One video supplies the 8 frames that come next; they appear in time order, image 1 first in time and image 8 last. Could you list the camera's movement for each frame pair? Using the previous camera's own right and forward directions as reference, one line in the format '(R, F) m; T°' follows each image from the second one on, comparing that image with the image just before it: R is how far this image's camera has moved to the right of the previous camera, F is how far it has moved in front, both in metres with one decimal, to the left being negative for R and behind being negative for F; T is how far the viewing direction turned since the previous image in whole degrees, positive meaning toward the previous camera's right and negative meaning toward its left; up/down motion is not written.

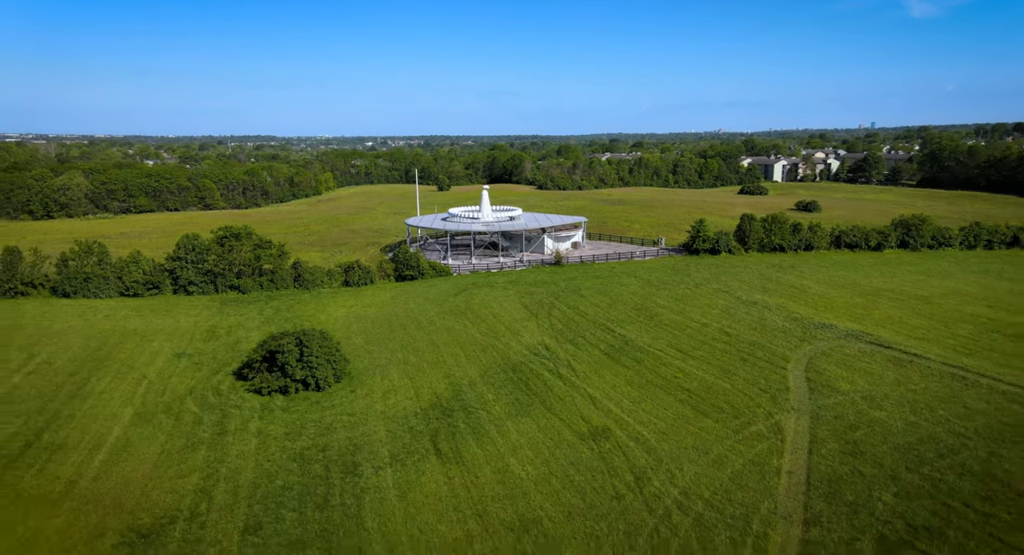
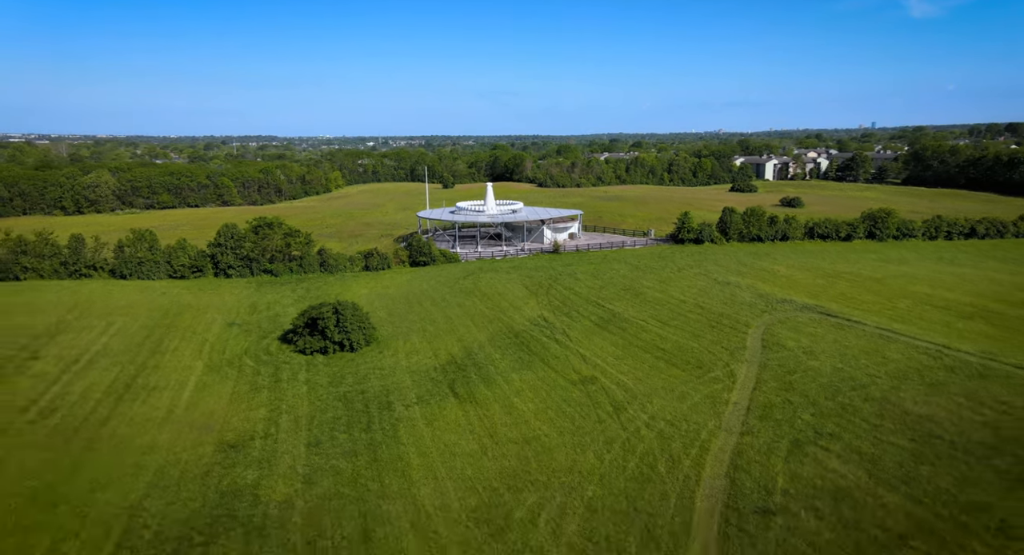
(-0.1, -4.7) m; 0°
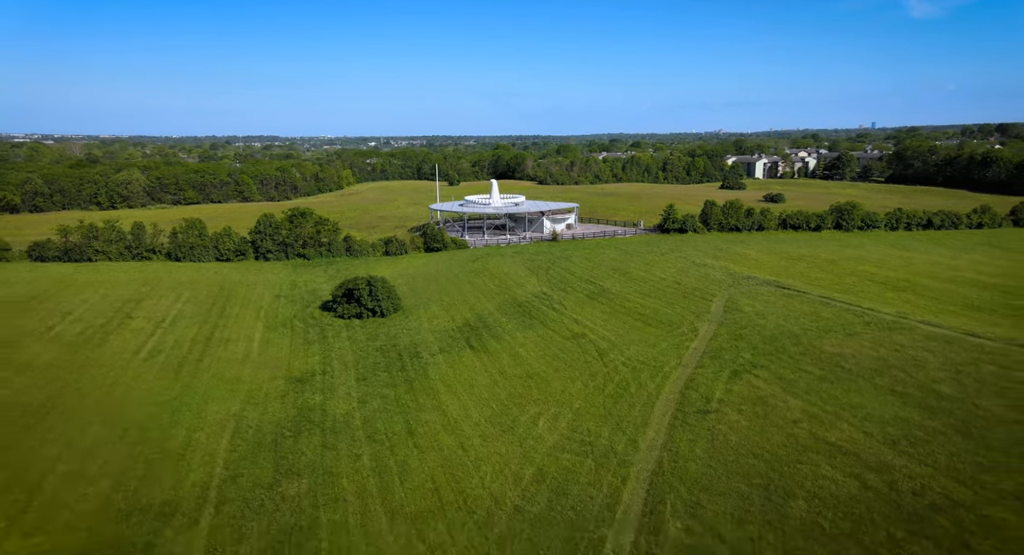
(-0.2, -5.8) m; 0°
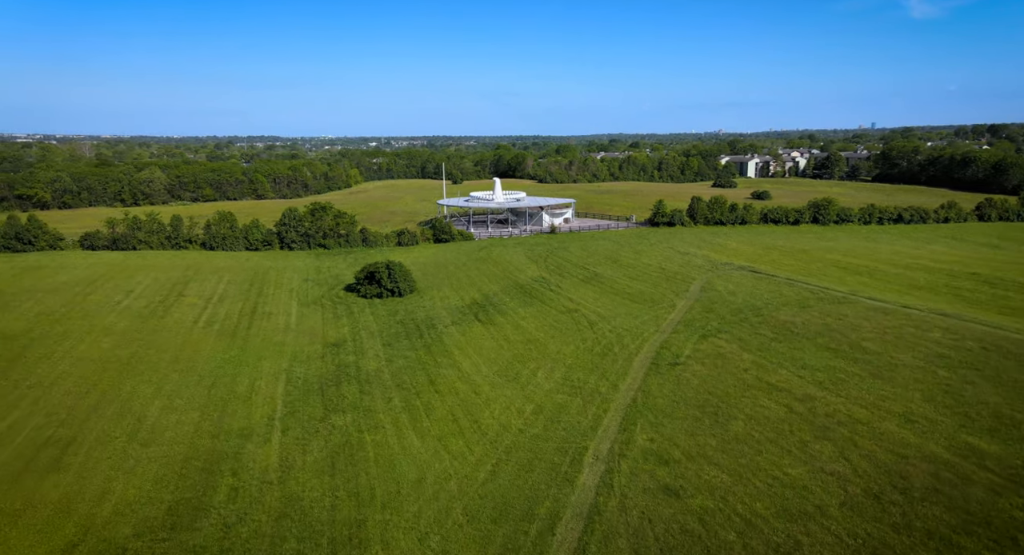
(-0.1, -4.7) m; 0°
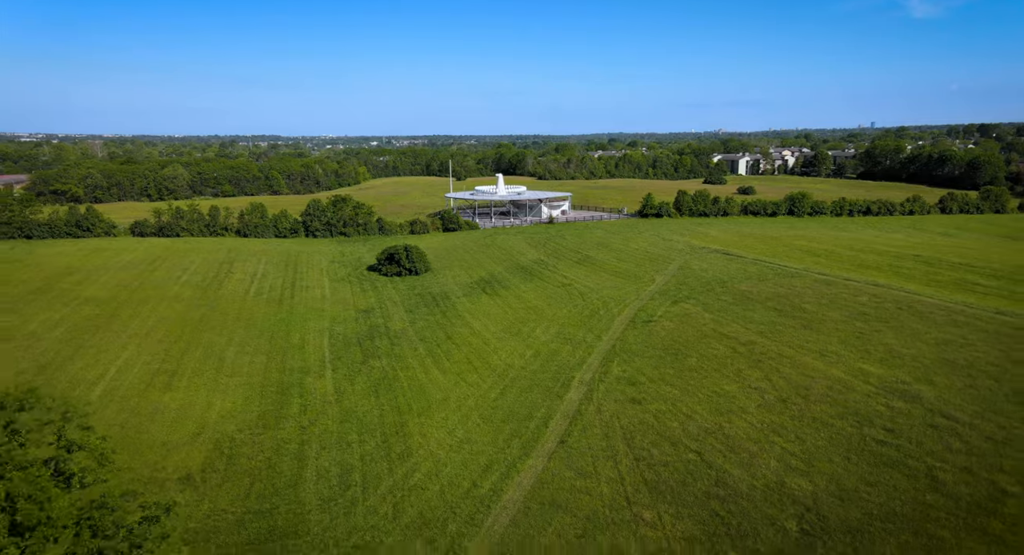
(-0.2, -5.8) m; 0°
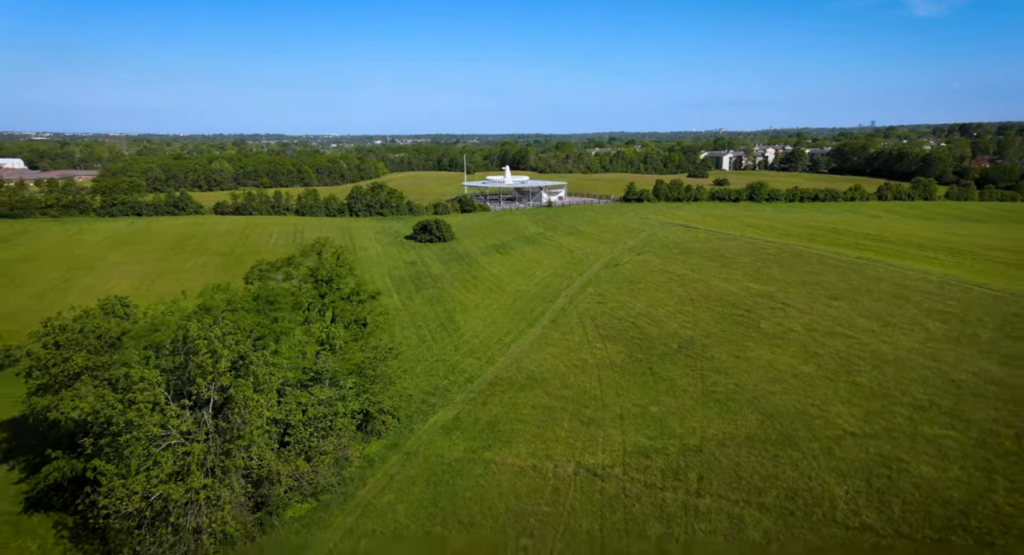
(-0.4, -13.0) m; 0°
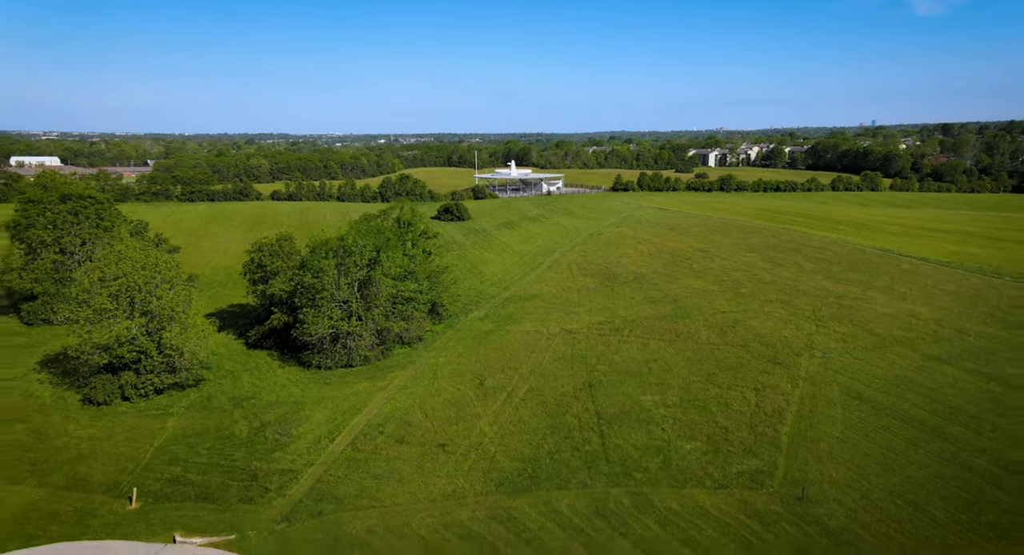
(-0.5, -13.2) m; 0°
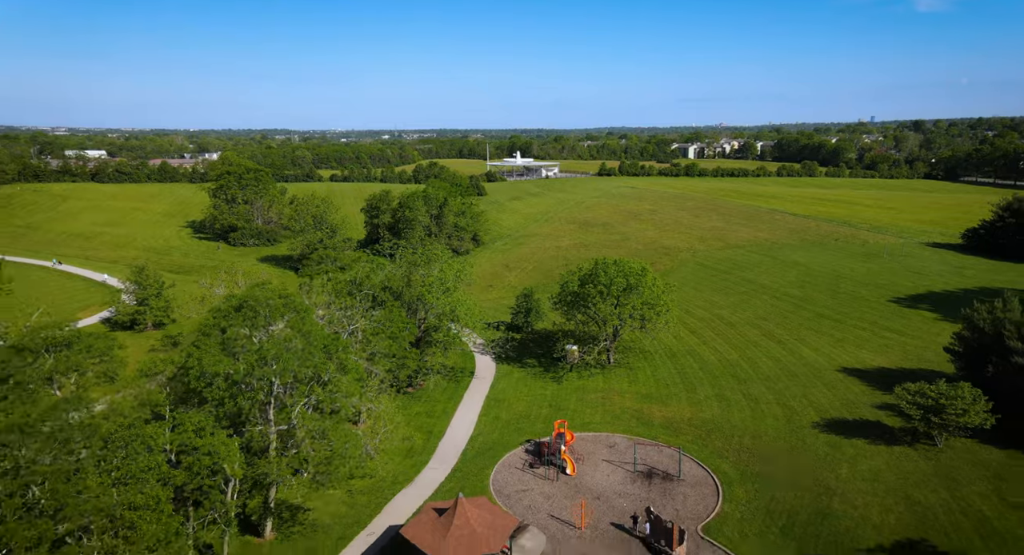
(-0.9, -21.2) m; 0°
